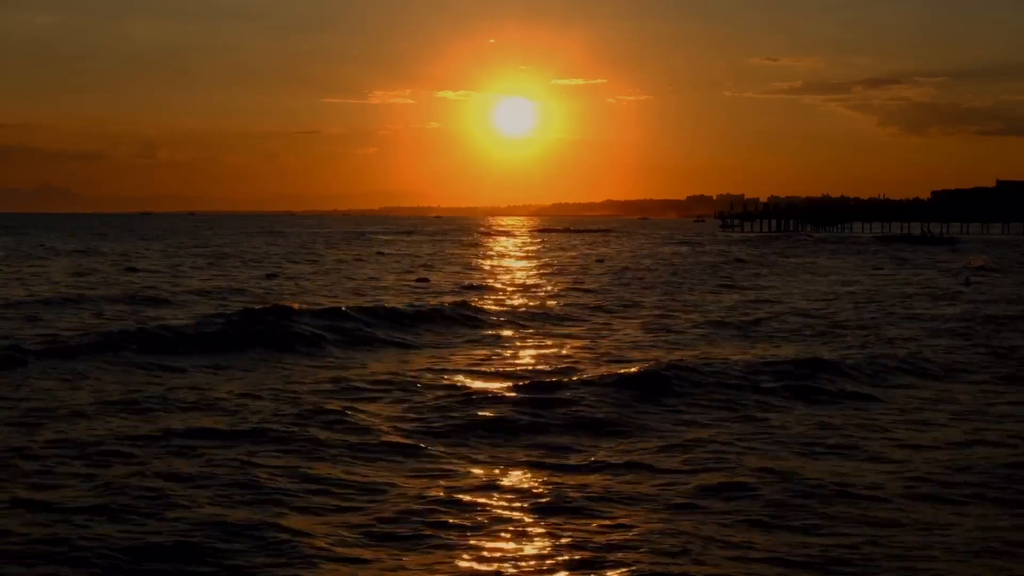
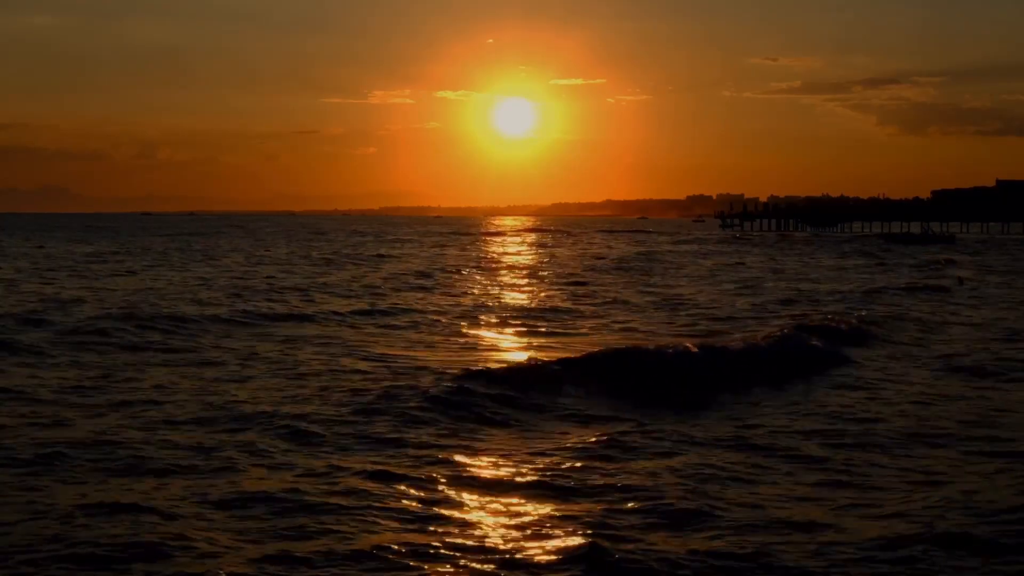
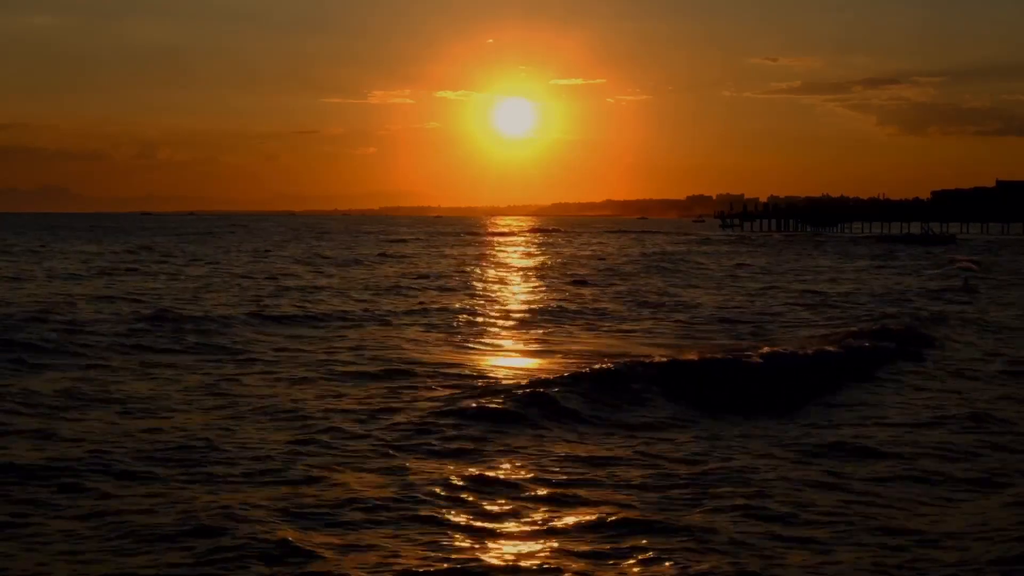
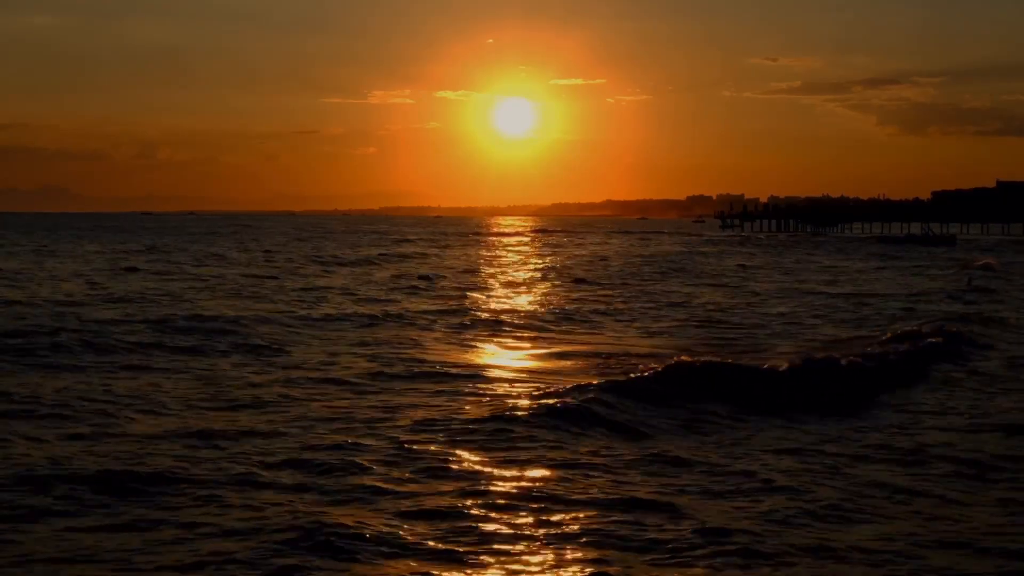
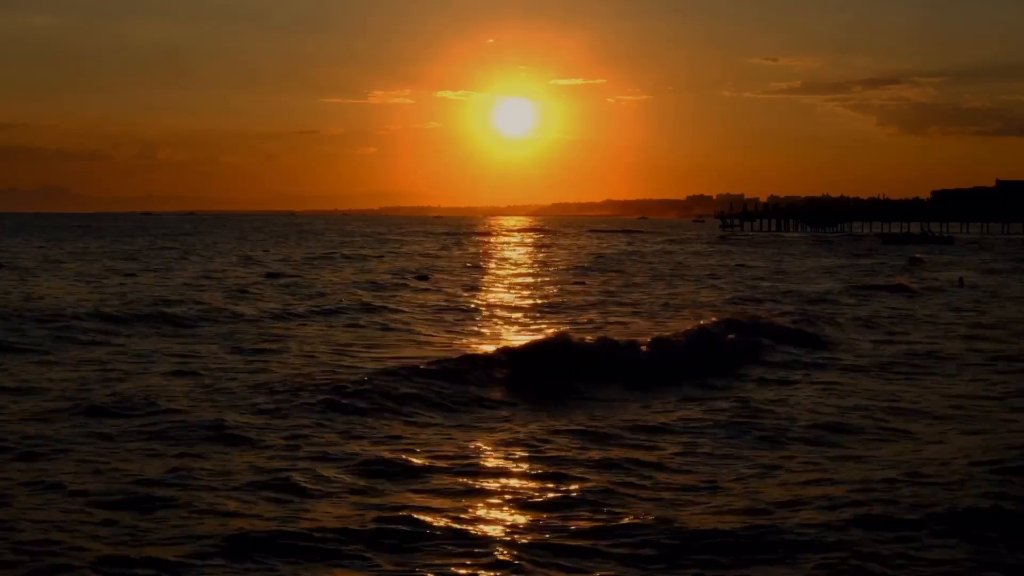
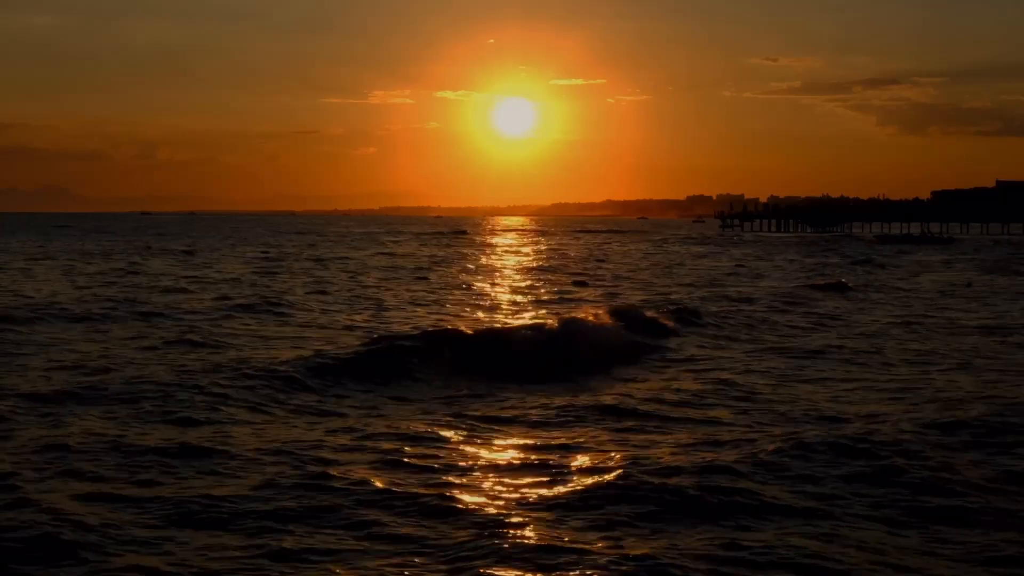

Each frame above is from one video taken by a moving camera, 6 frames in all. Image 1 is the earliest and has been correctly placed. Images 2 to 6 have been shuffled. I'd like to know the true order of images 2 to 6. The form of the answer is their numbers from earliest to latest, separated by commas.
6, 5, 2, 3, 4
